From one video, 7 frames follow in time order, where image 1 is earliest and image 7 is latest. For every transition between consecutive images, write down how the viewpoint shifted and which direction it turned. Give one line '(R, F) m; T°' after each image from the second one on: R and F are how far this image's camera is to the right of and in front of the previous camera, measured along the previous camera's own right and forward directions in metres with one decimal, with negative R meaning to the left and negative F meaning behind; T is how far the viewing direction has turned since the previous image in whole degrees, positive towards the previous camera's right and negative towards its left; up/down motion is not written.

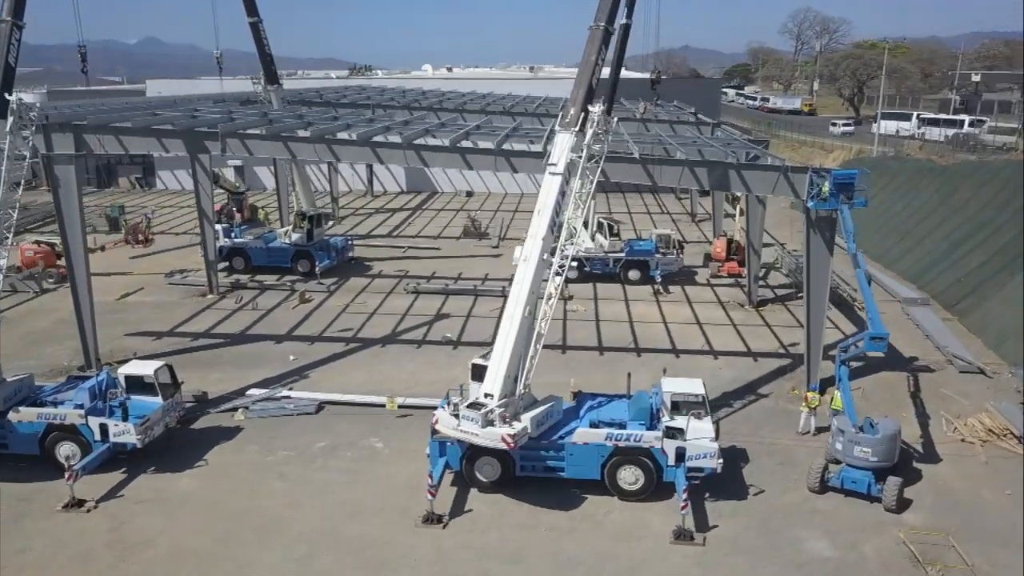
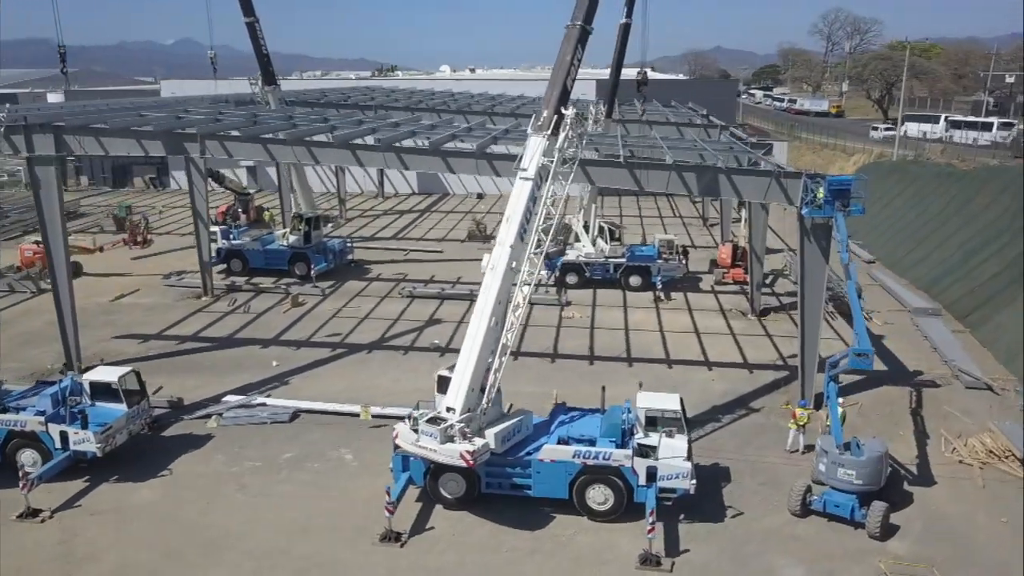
(+0.9, +0.5) m; -2°
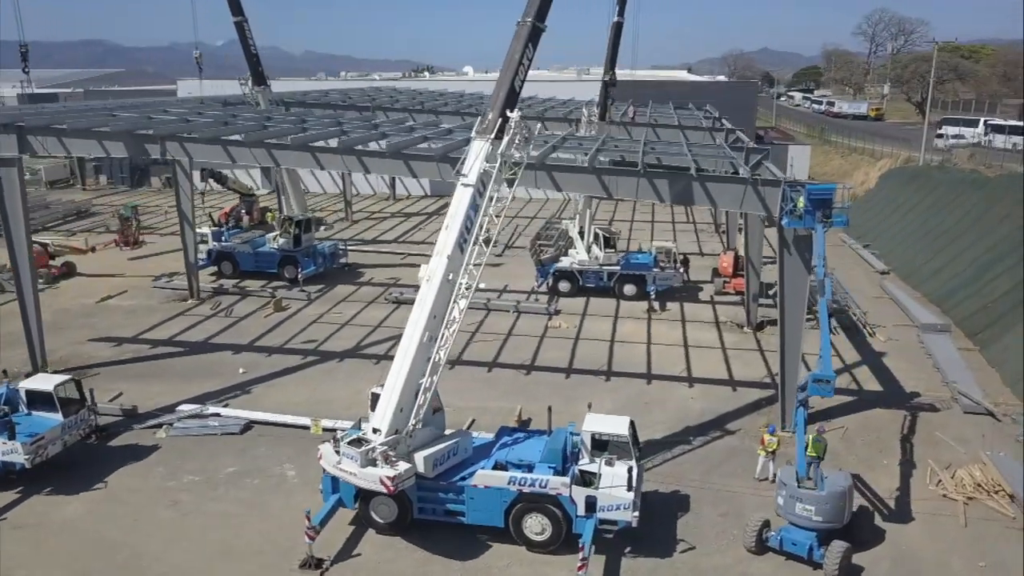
(+1.4, +0.8) m; -3°
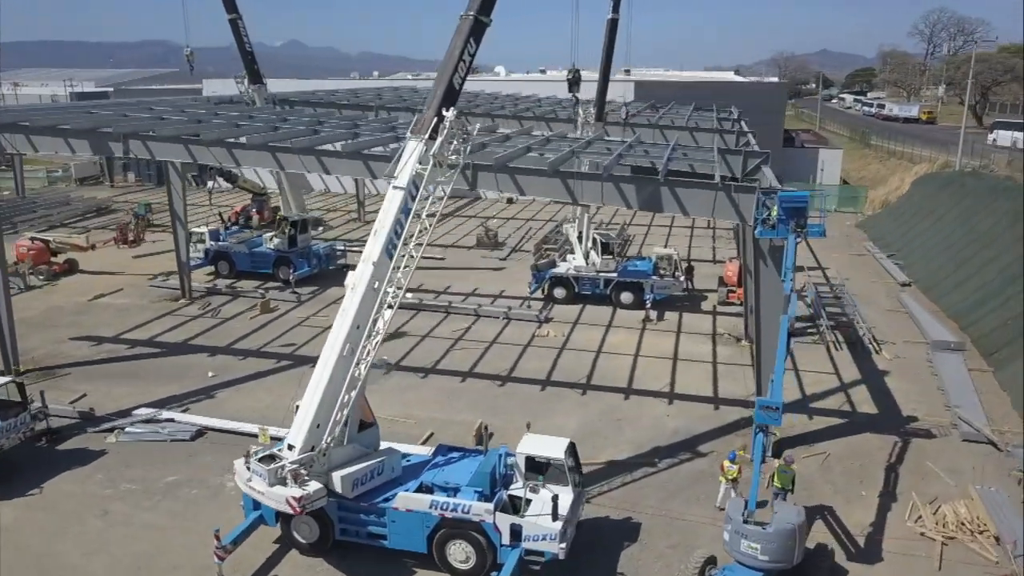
(+1.5, +0.7) m; -3°
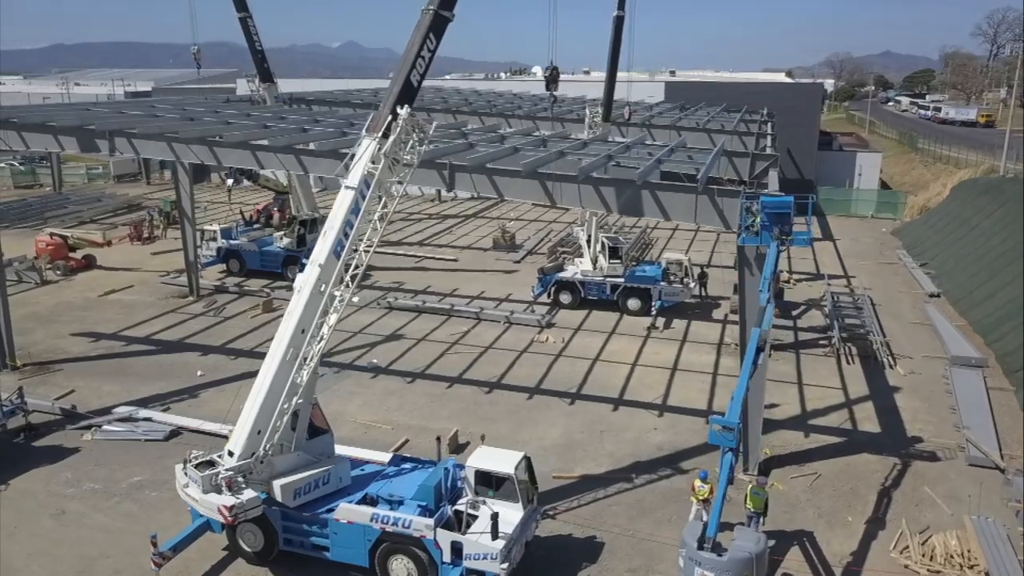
(+1.2, +0.5) m; -3°
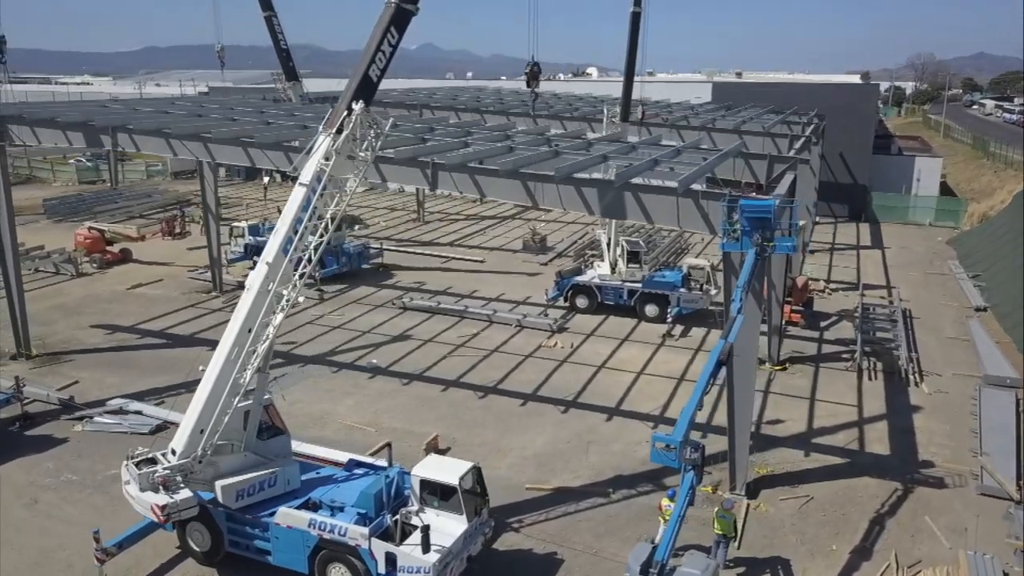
(+1.4, +0.5) m; -5°
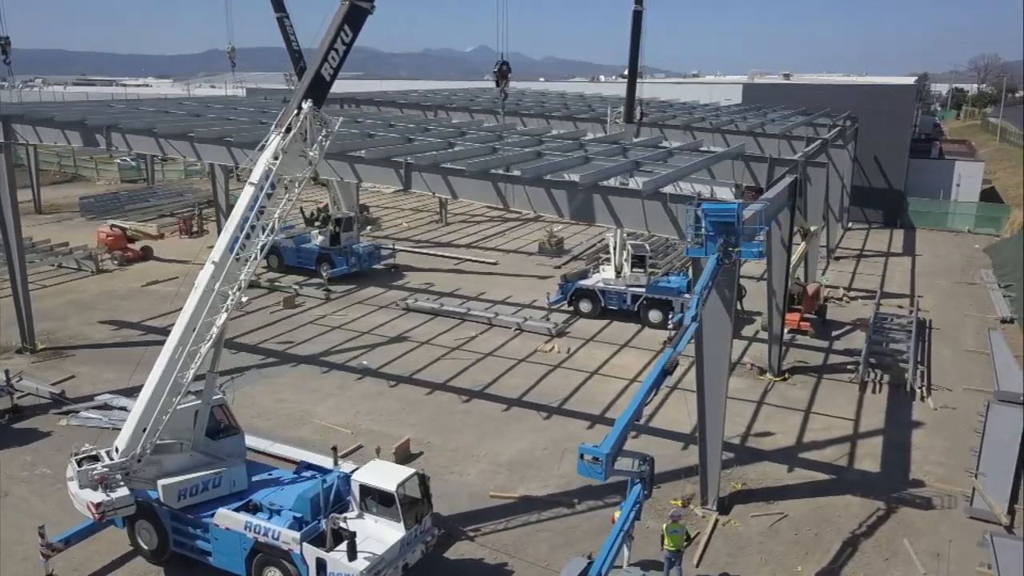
(+1.3, +0.3) m; -3°
